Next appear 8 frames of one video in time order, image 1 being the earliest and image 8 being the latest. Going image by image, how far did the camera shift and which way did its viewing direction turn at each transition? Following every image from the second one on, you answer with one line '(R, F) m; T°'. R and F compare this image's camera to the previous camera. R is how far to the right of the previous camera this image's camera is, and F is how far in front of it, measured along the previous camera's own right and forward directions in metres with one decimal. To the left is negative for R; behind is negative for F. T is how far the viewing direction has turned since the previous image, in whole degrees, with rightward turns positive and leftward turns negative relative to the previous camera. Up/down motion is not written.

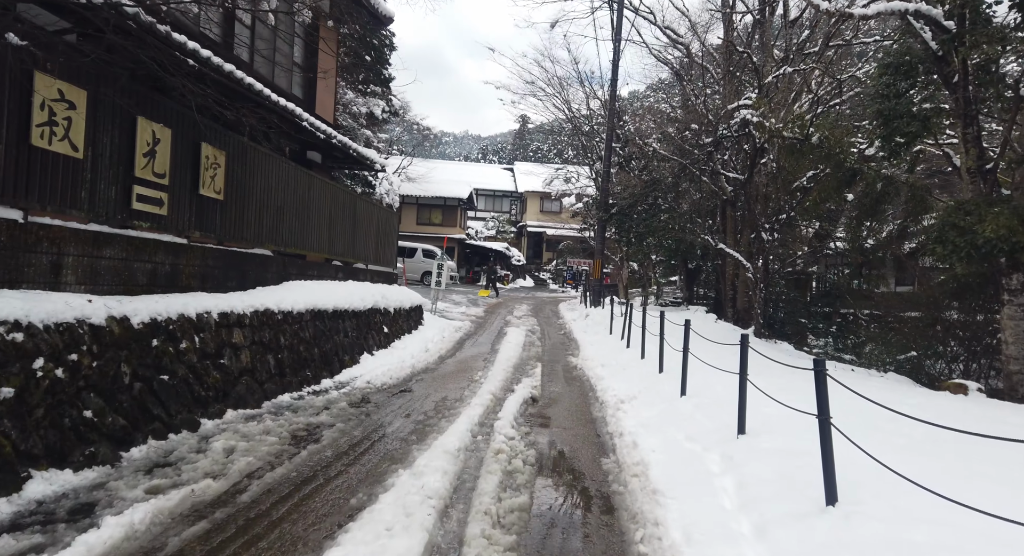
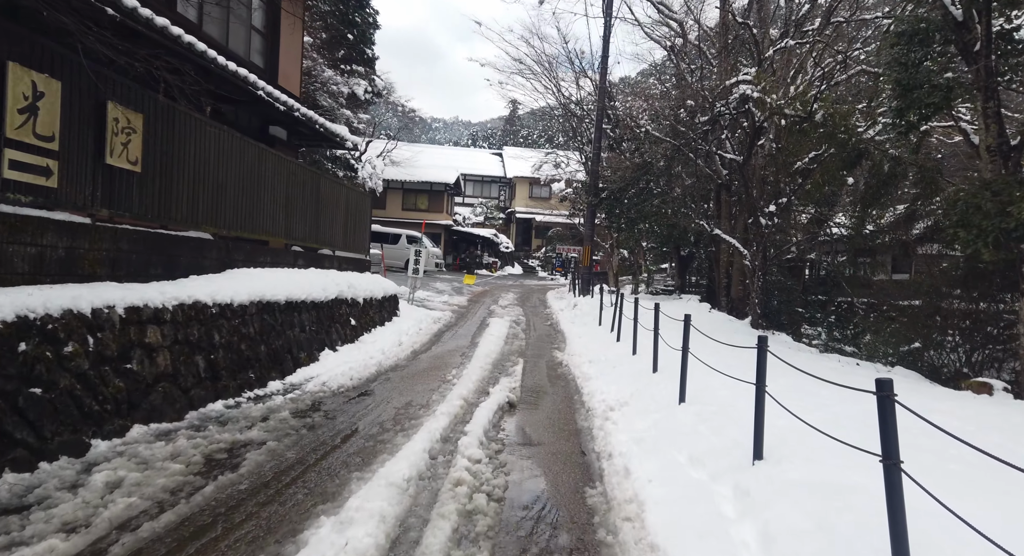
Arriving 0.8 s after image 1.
(+0.2, +0.9) m; +1°
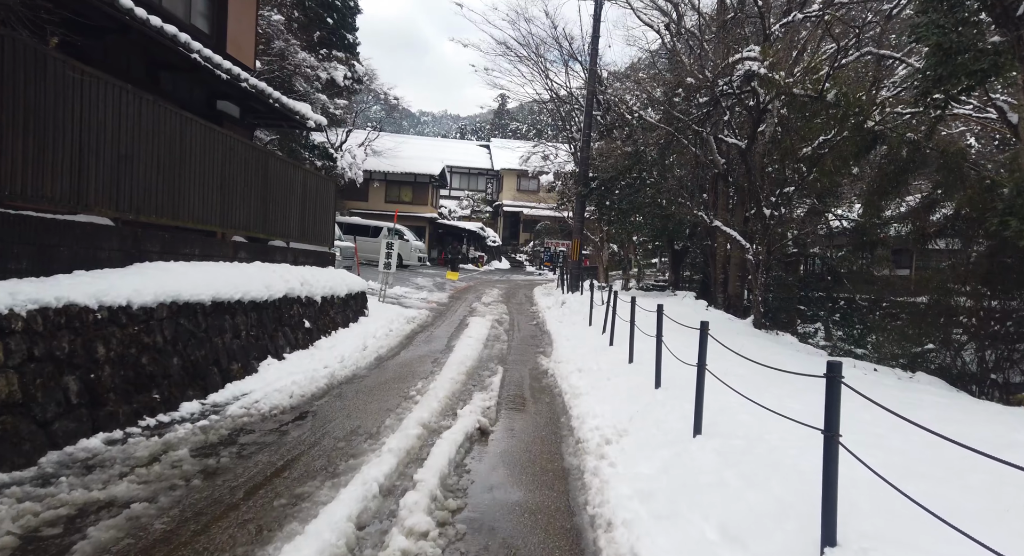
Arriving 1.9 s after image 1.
(+0.1, +1.2) m; +1°
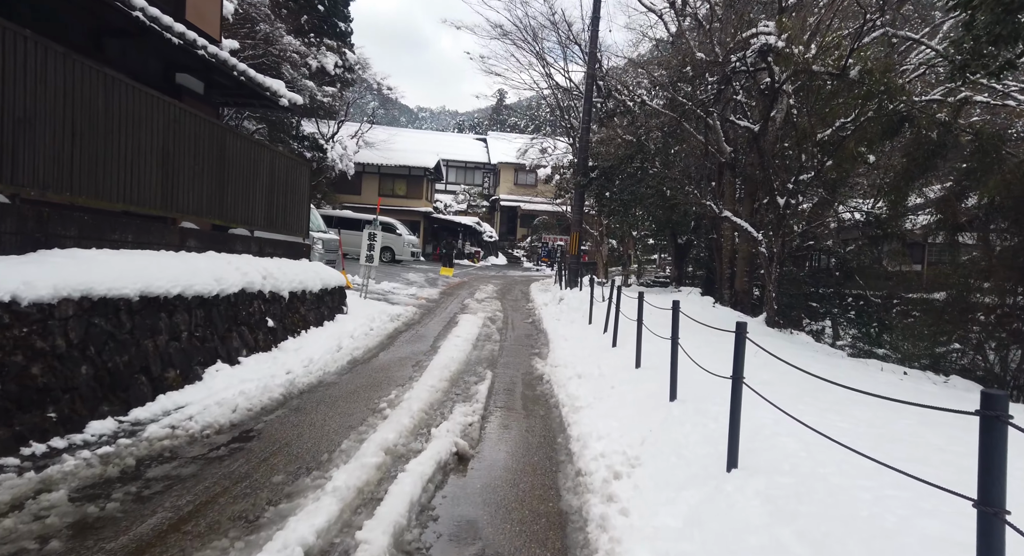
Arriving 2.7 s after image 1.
(+0.1, +1.0) m; 0°
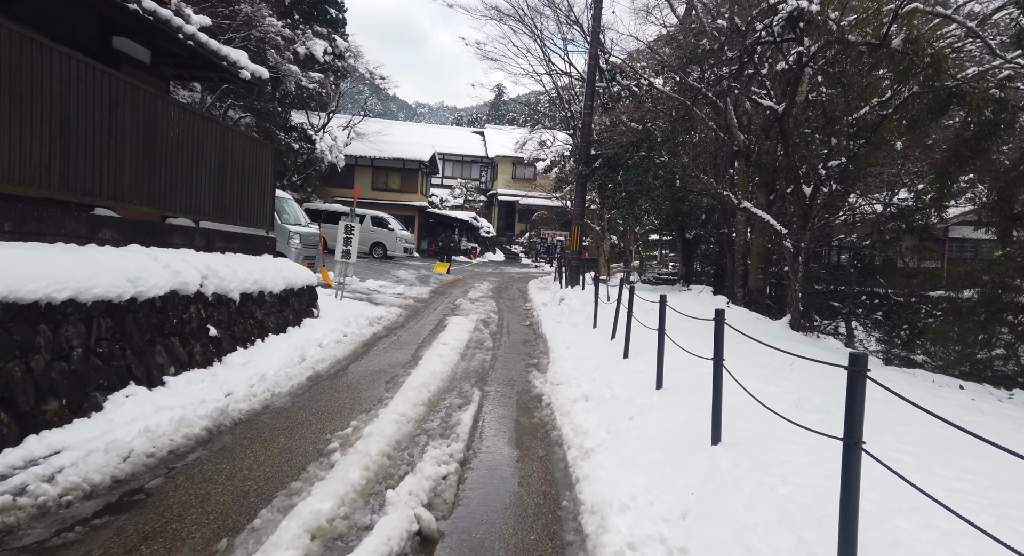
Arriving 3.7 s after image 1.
(+0.1, +1.2) m; 0°
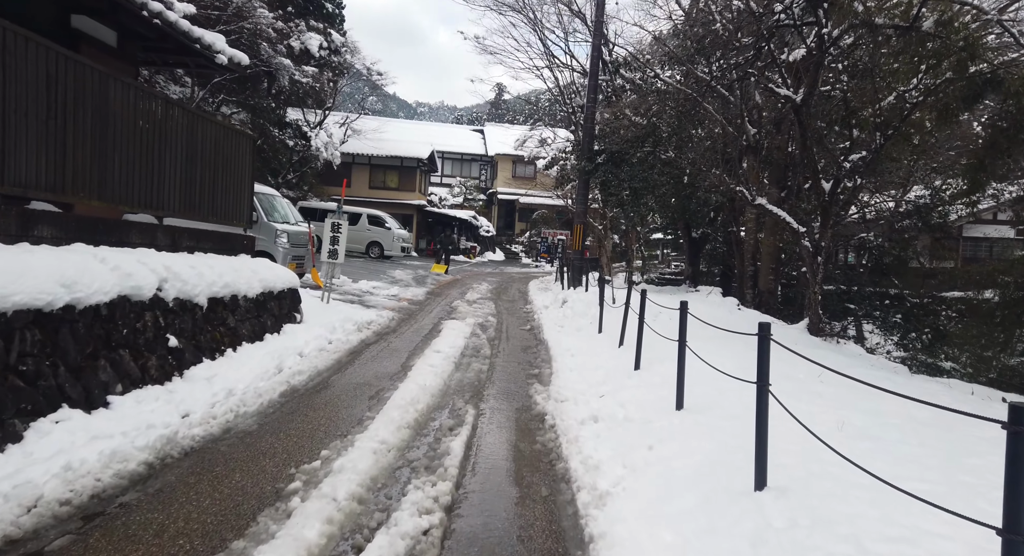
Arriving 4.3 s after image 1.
(0.0, +0.7) m; 0°
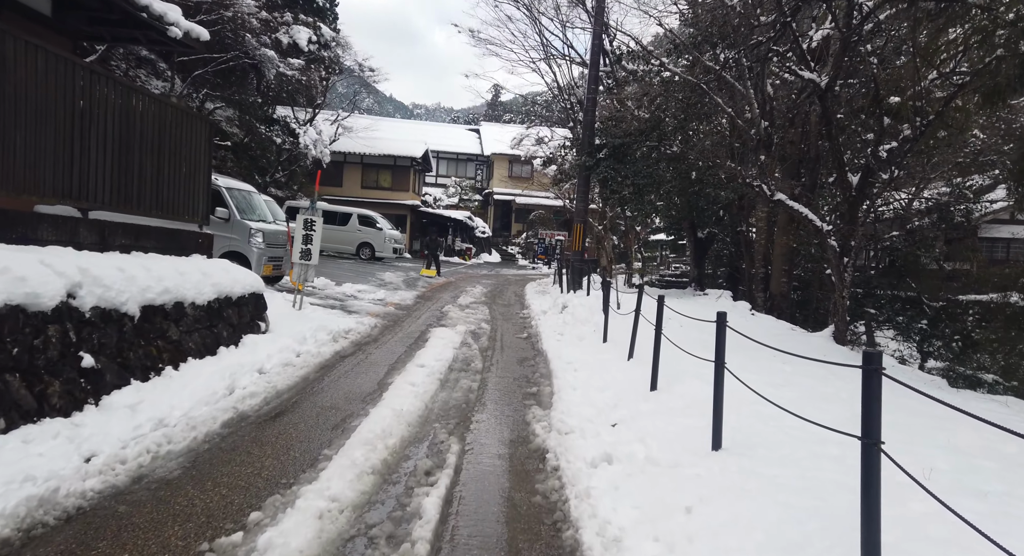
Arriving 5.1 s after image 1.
(0.0, +1.0) m; 0°
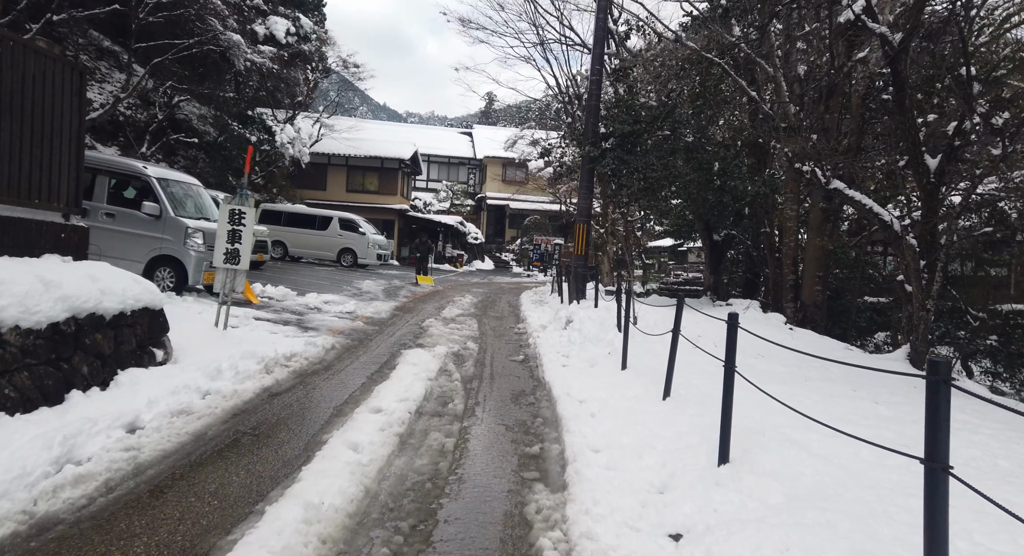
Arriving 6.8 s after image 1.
(0.0, +1.9) m; +1°
